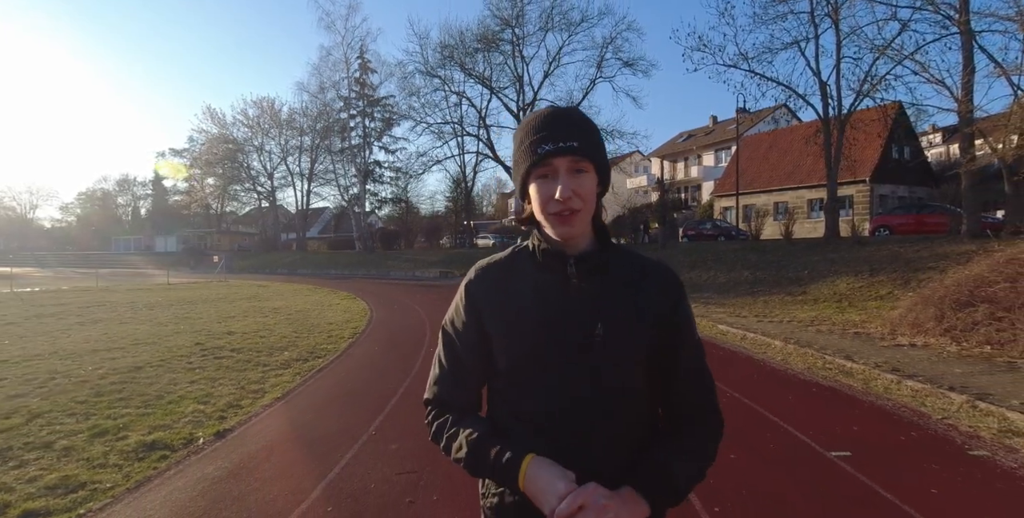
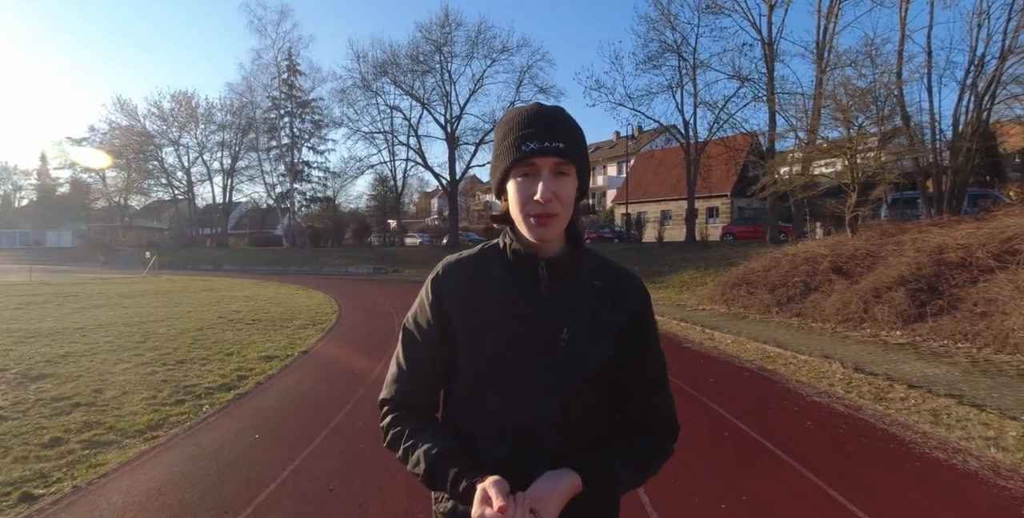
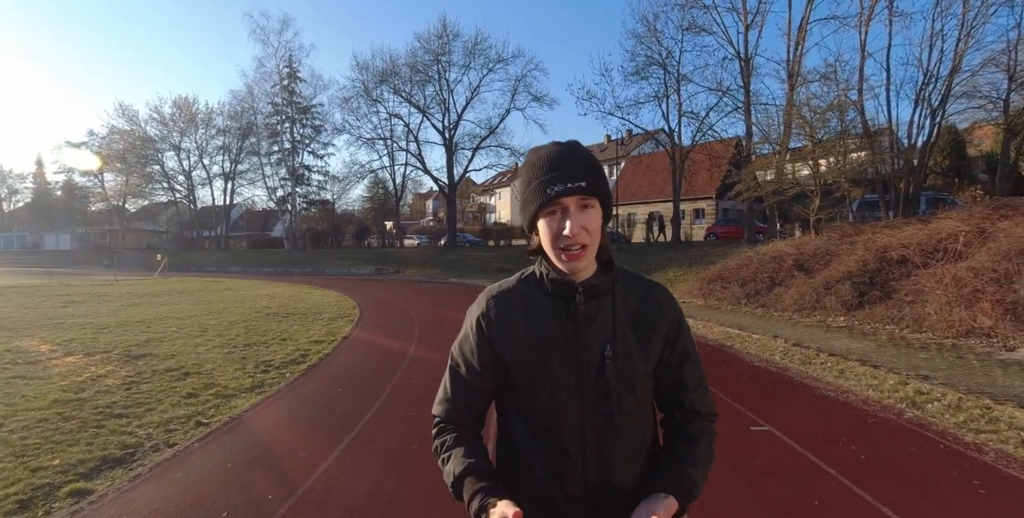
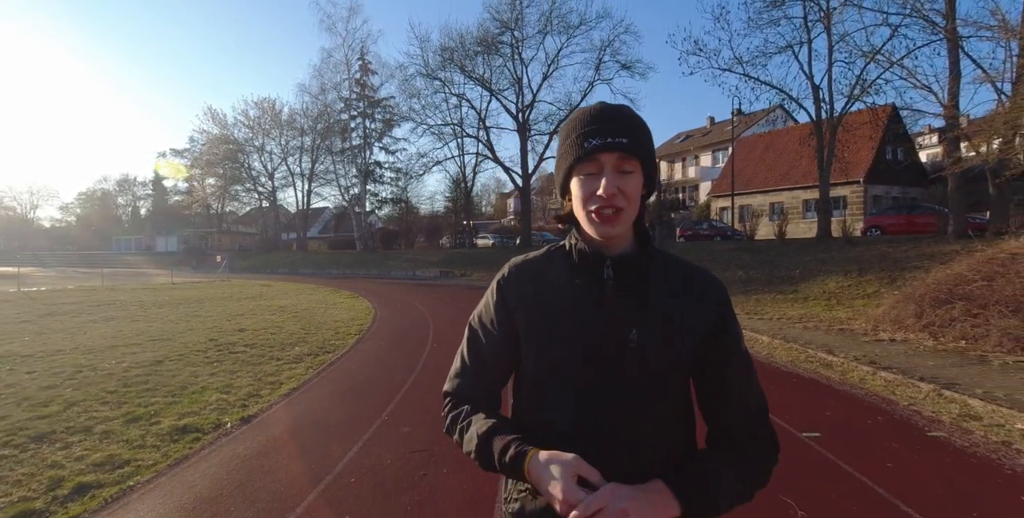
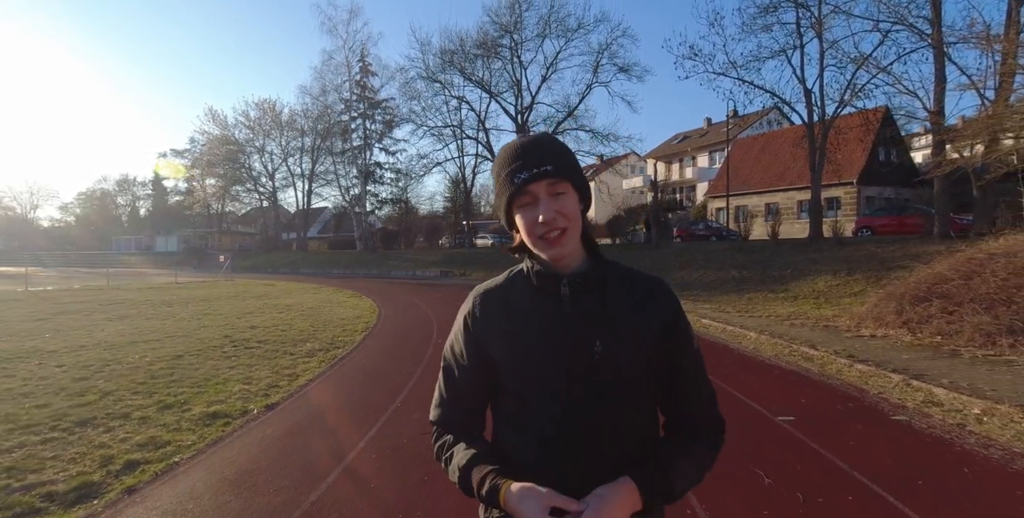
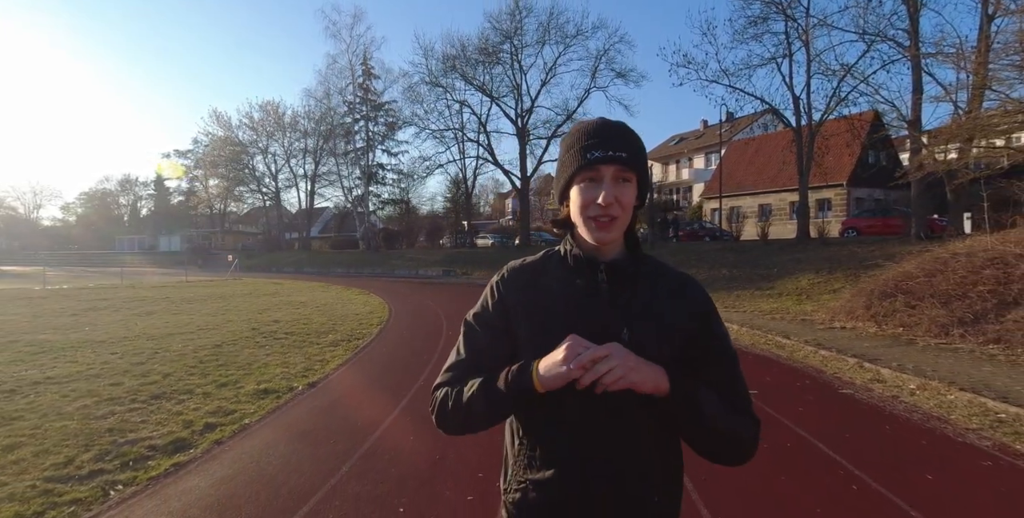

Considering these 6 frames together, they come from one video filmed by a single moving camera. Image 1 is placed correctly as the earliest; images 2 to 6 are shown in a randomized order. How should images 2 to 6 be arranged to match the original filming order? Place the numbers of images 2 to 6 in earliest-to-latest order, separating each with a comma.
4, 5, 6, 2, 3
